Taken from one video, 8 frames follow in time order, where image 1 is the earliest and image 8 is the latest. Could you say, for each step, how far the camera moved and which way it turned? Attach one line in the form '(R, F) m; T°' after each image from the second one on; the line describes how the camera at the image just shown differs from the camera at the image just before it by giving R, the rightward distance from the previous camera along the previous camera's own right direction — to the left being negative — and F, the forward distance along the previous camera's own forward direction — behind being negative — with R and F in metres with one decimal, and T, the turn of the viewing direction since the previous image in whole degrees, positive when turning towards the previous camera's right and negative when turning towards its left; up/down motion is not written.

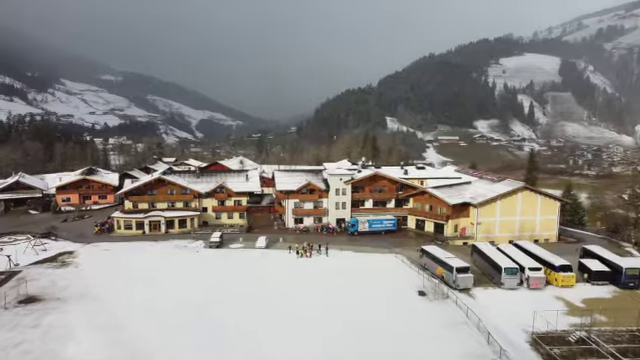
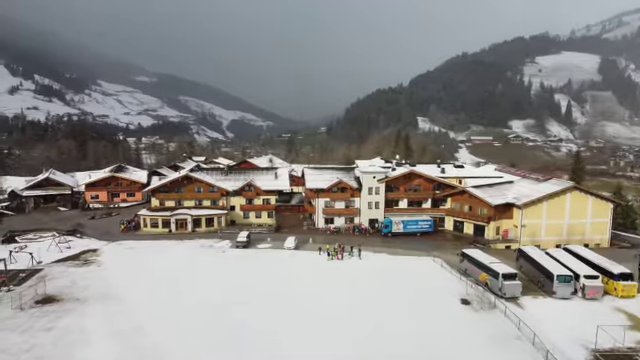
(-0.3, +2.9) m; -3°
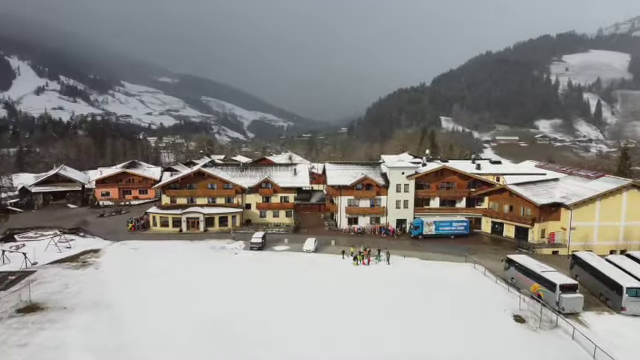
(-0.3, +5.2) m; -2°
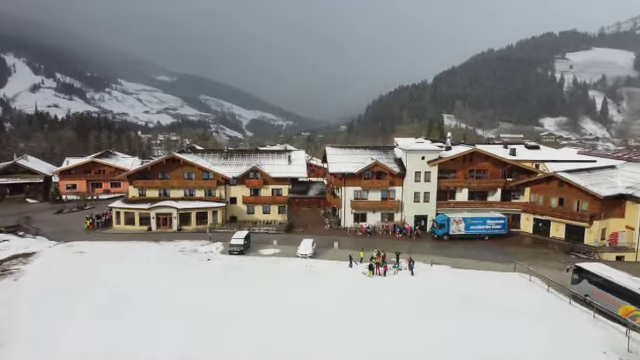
(0.0, +10.4) m; 0°
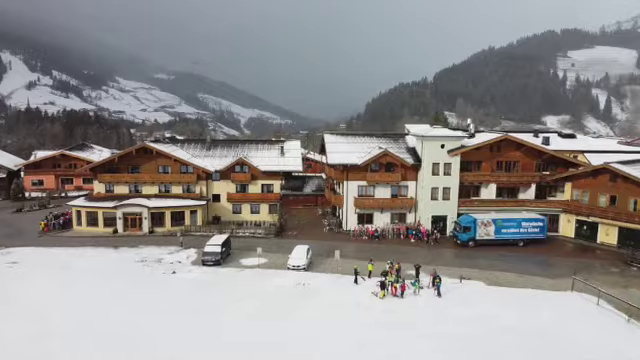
(+0.1, +7.4) m; 0°
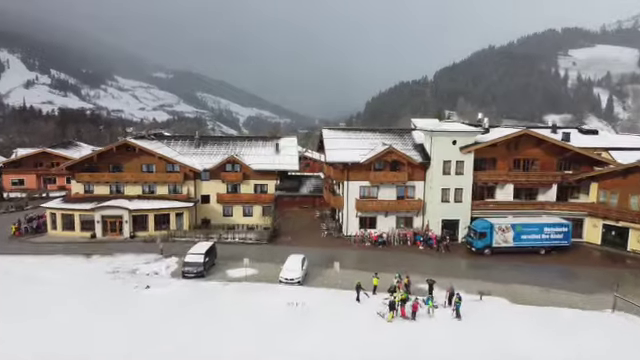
(+0.1, +3.6) m; 0°
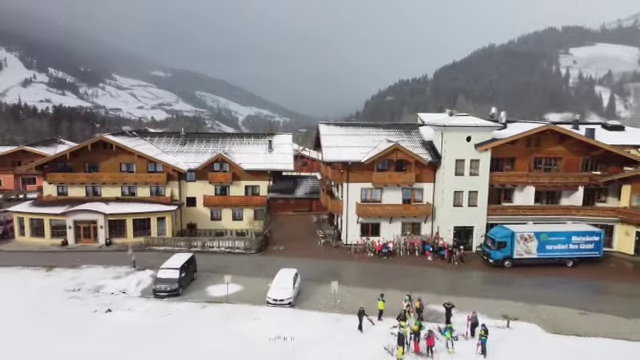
(+0.2, +3.6) m; 0°
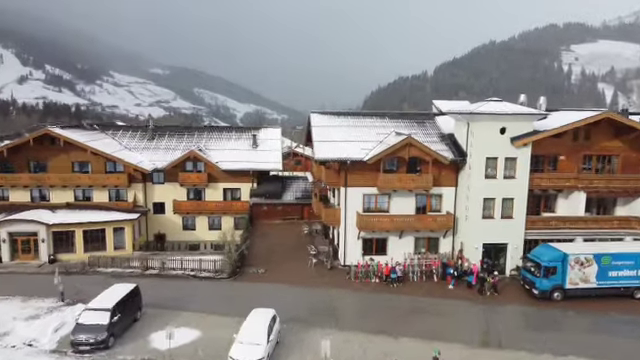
(+0.4, +6.2) m; 0°
